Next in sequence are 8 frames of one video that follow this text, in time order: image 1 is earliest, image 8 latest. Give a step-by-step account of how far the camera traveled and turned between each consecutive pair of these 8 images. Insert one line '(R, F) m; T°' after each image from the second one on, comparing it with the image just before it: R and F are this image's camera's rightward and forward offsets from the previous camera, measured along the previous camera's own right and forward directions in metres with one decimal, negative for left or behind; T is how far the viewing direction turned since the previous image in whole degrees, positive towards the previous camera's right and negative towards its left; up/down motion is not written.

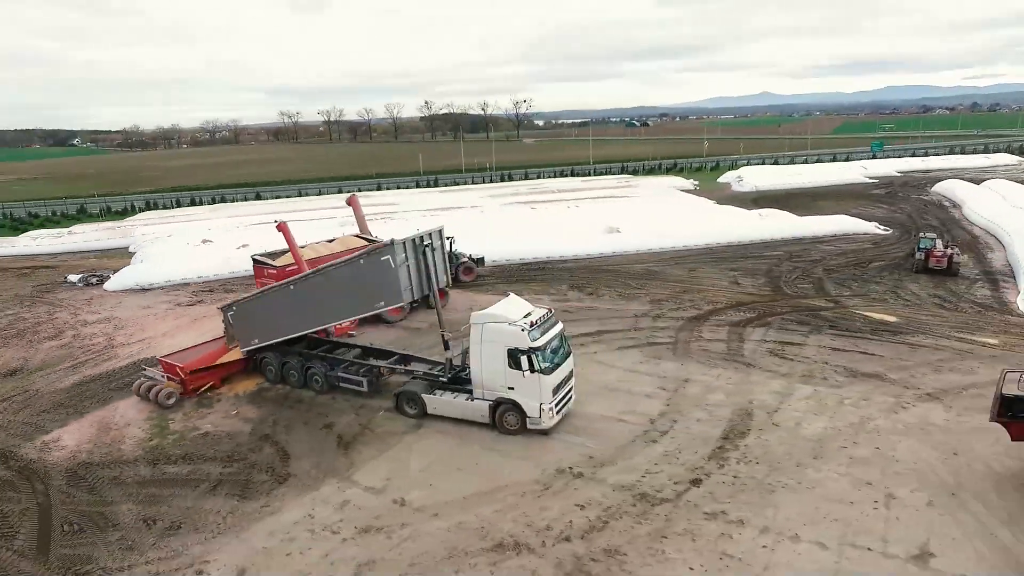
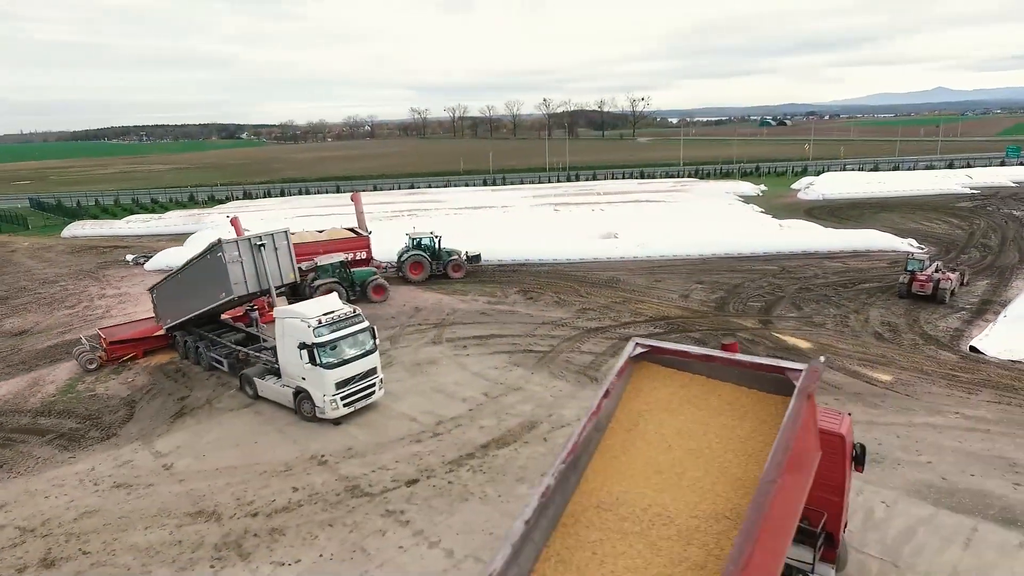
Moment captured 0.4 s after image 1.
(+6.0, 0.0) m; -12°
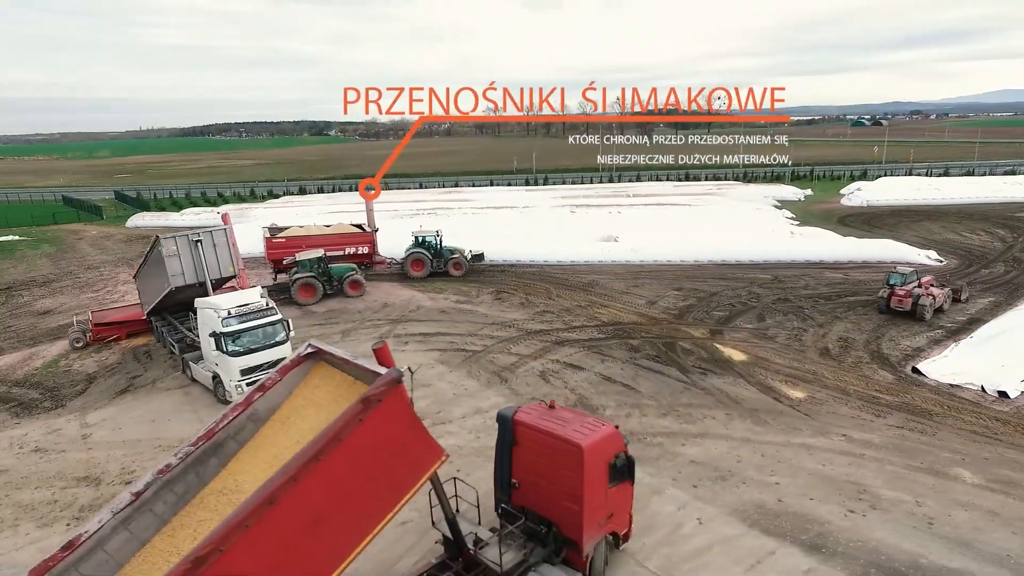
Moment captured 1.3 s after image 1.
(+3.6, -0.2) m; -7°
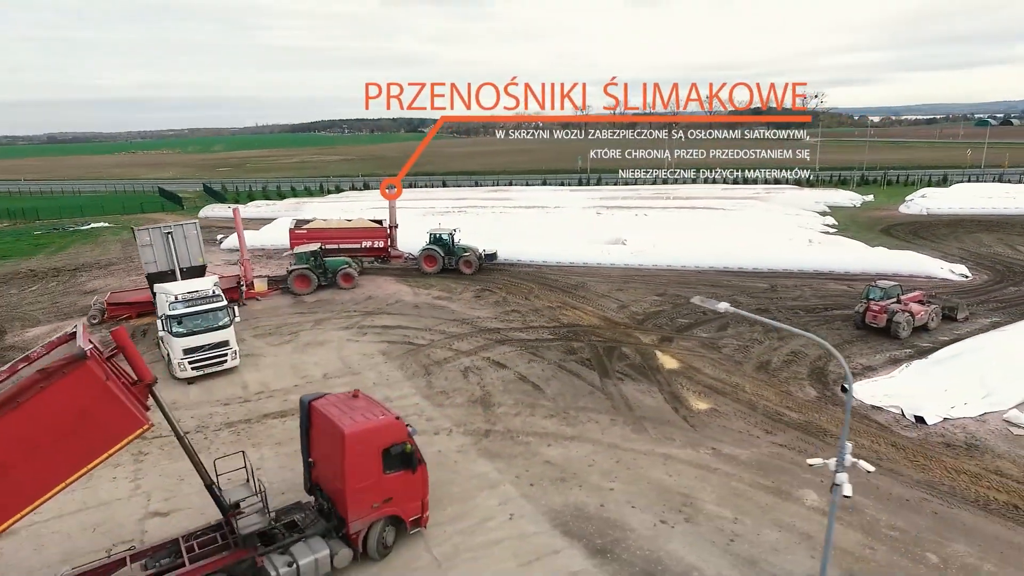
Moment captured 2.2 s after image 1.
(+3.8, -0.3) m; -8°
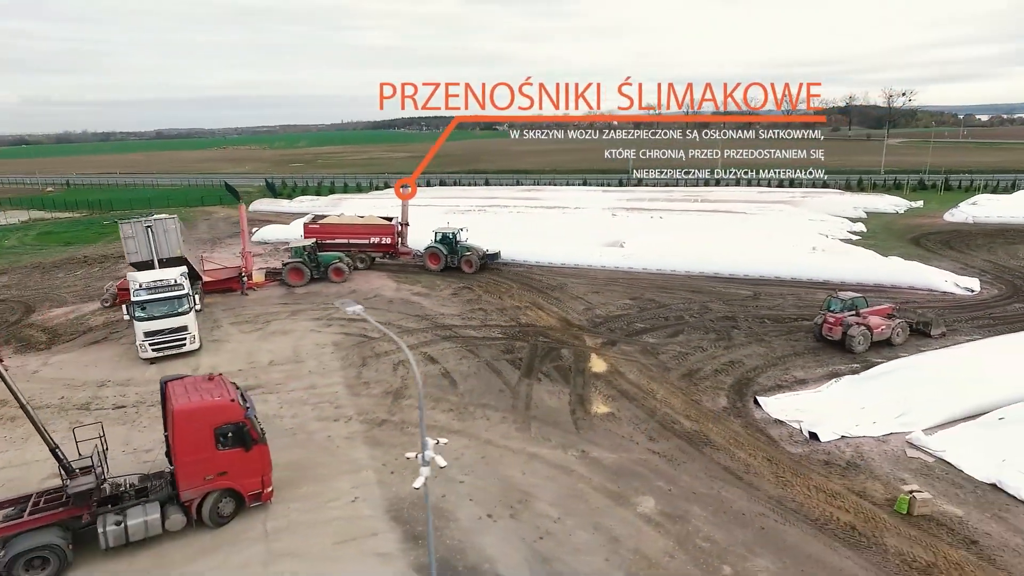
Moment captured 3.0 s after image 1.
(+3.4, -0.3) m; -7°
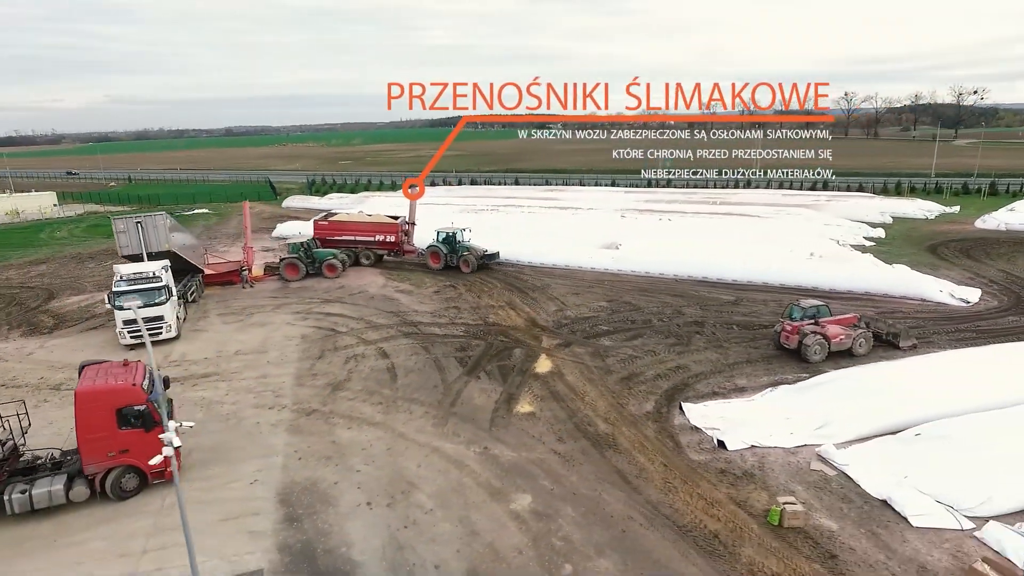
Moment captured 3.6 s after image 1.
(+2.6, -0.2) m; -5°
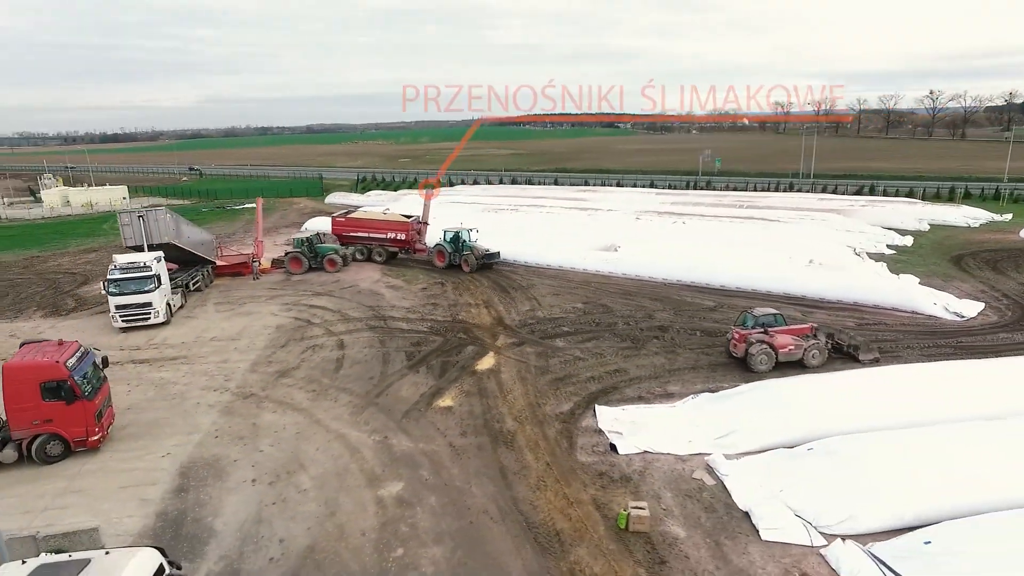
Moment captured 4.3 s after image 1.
(+3.1, -0.3) m; -6°
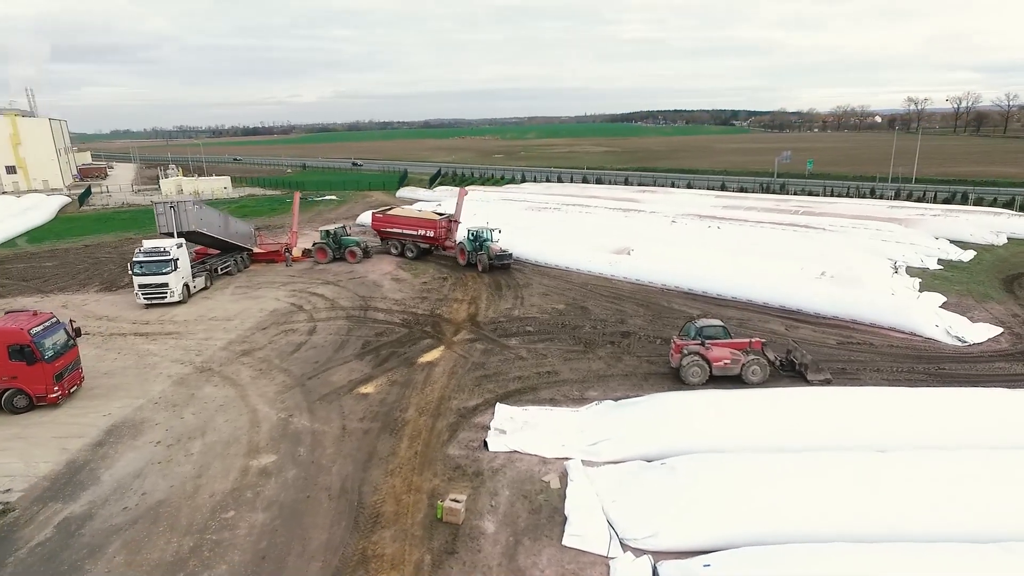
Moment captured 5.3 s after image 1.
(+4.2, -0.2) m; -10°
